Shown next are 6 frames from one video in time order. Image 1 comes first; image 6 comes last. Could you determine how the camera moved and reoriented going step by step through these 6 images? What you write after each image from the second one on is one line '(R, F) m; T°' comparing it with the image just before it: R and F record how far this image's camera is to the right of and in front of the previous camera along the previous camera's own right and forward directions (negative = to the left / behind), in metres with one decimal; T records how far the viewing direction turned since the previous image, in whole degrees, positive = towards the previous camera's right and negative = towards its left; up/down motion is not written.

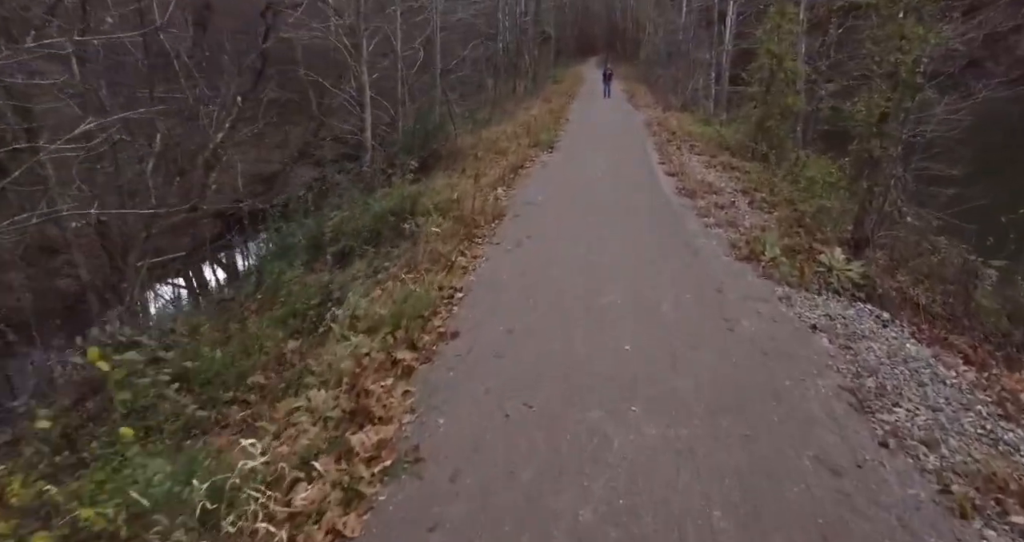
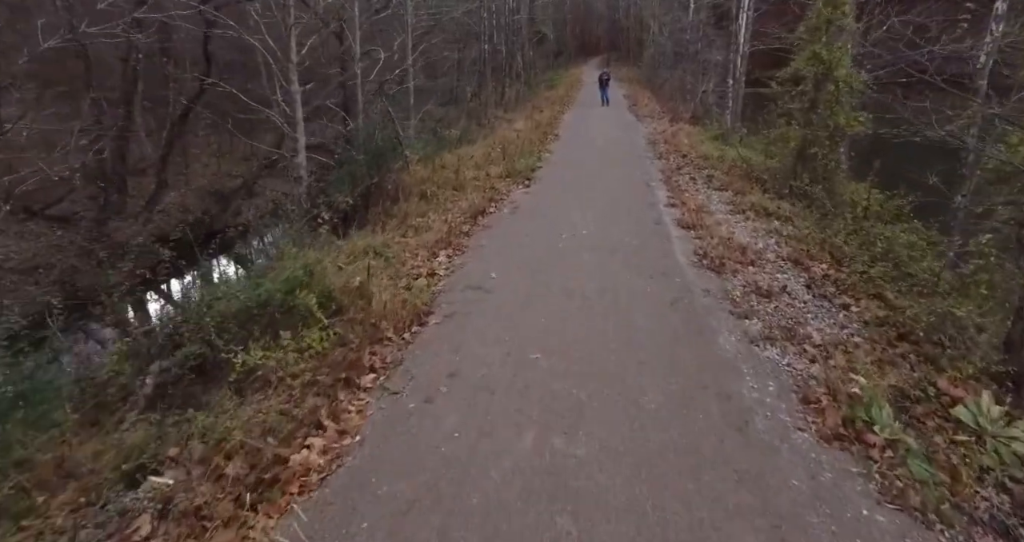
(+0.8, +3.4) m; 0°
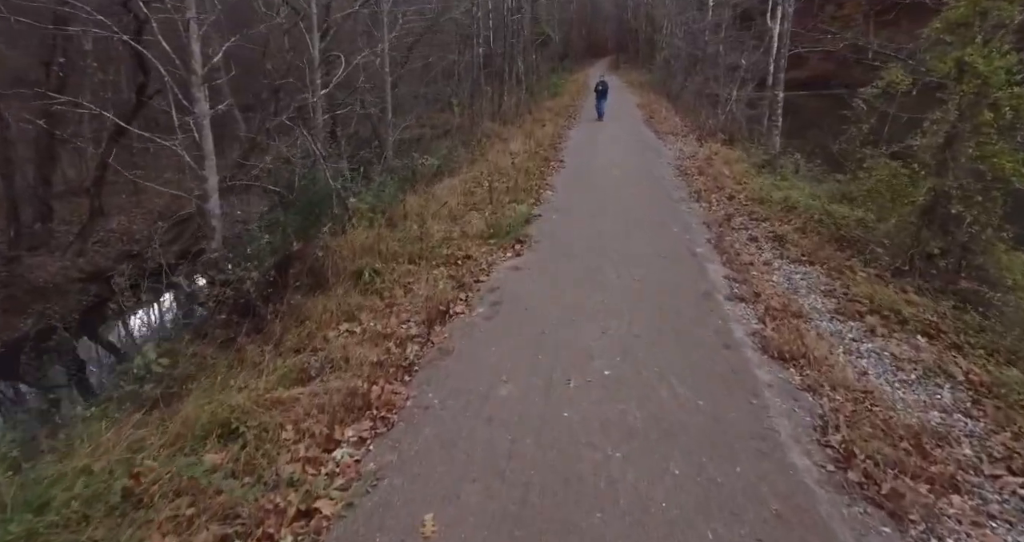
(+0.3, +3.7) m; 0°
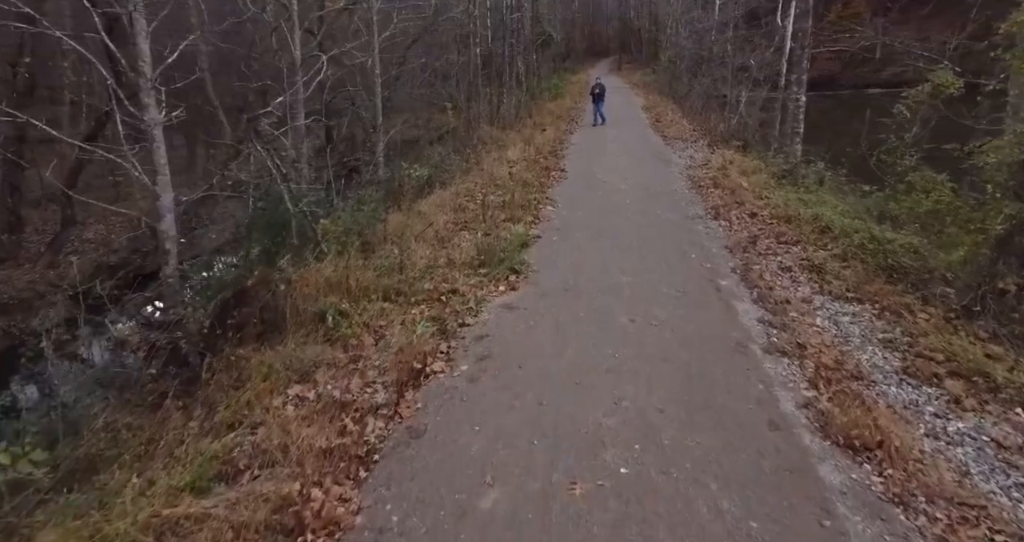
(+0.1, +1.2) m; 0°
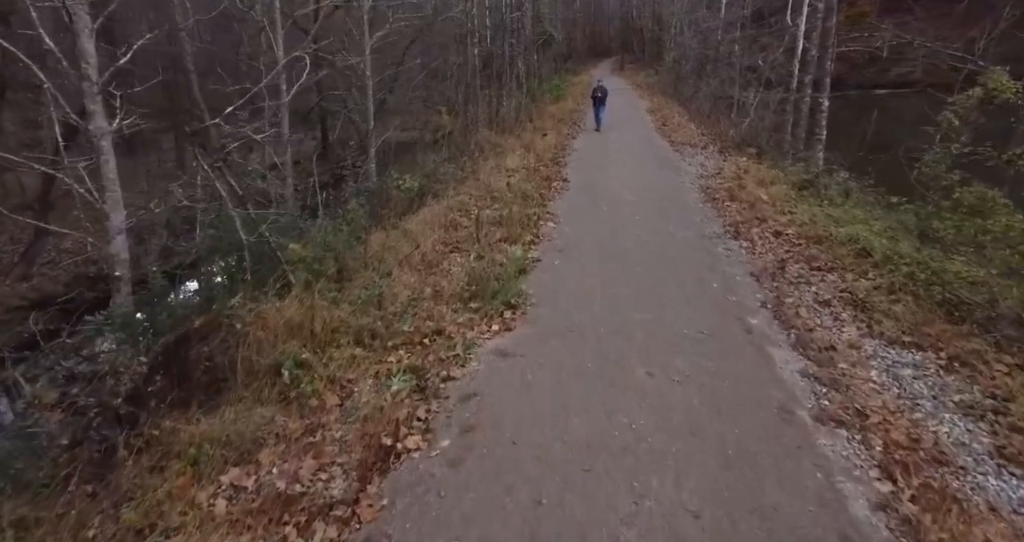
(+0.1, +1.0) m; 0°
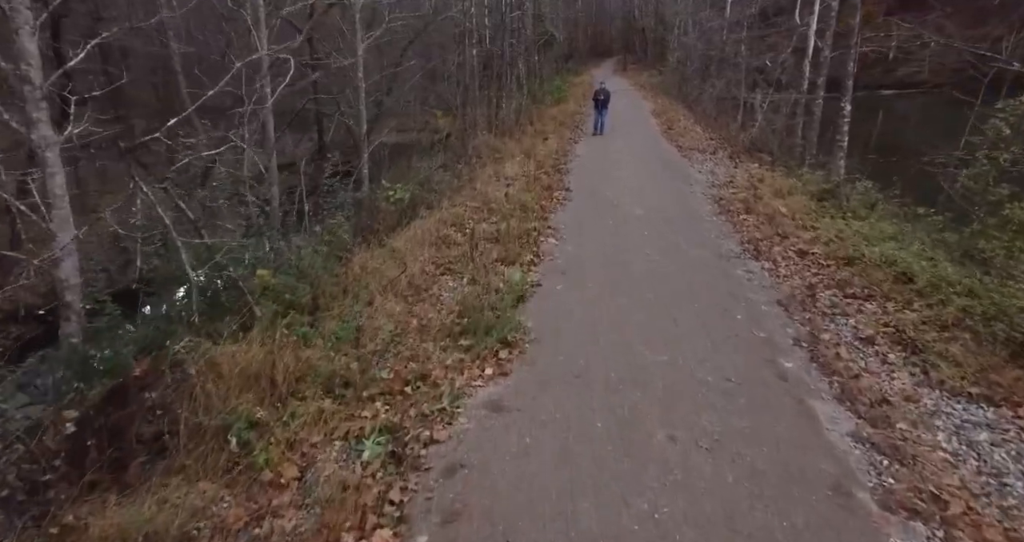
(0.0, +0.9) m; 0°
